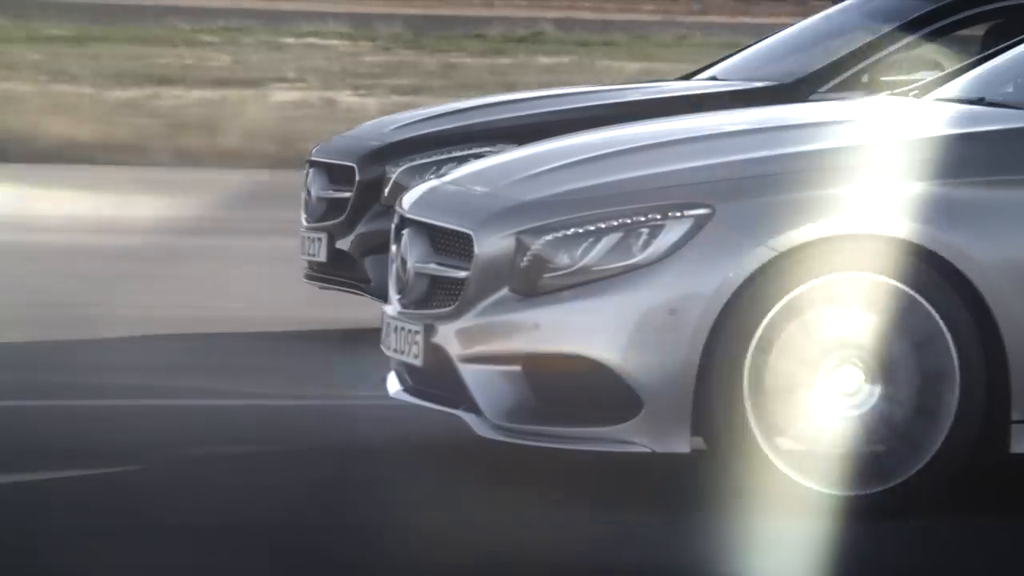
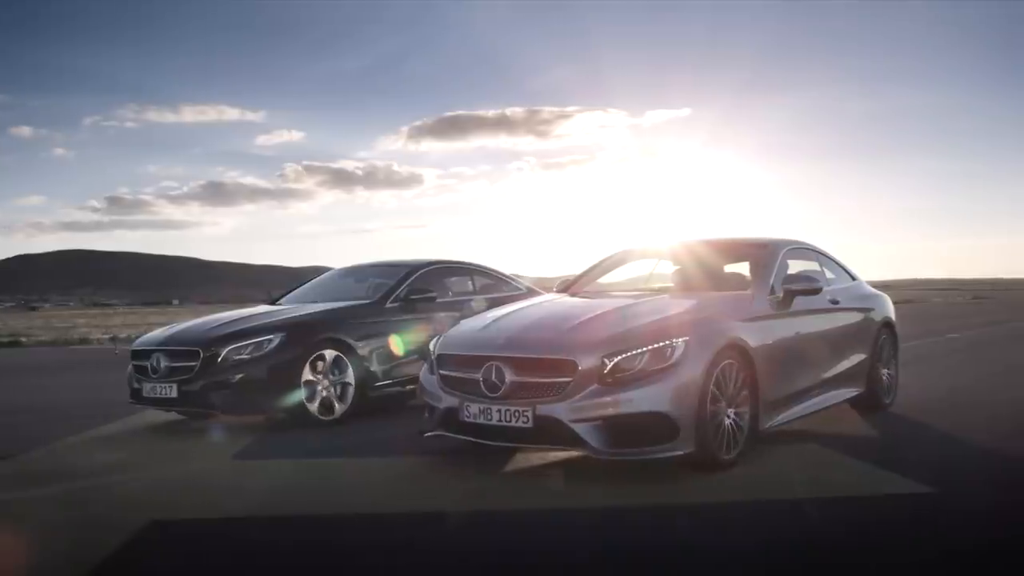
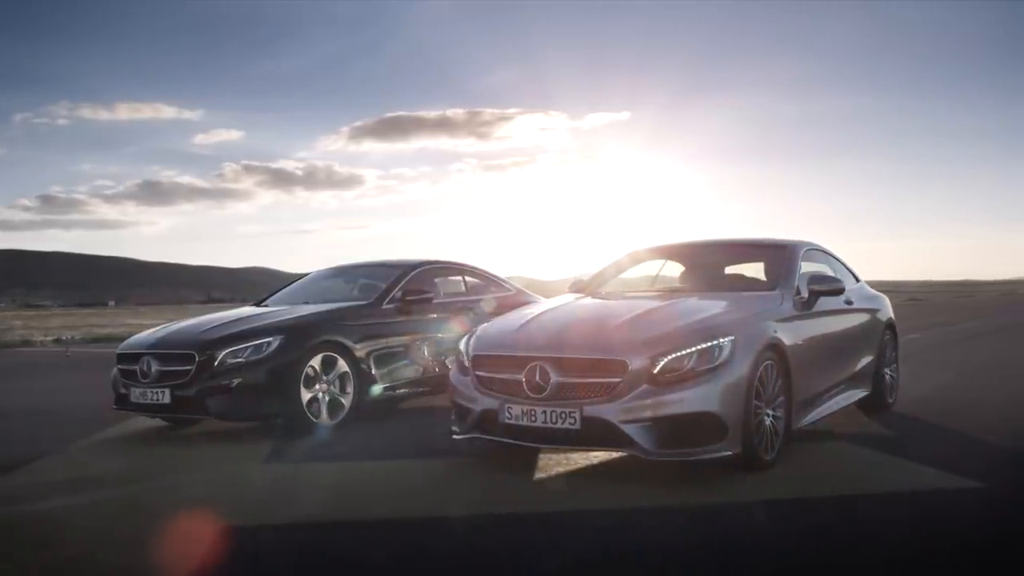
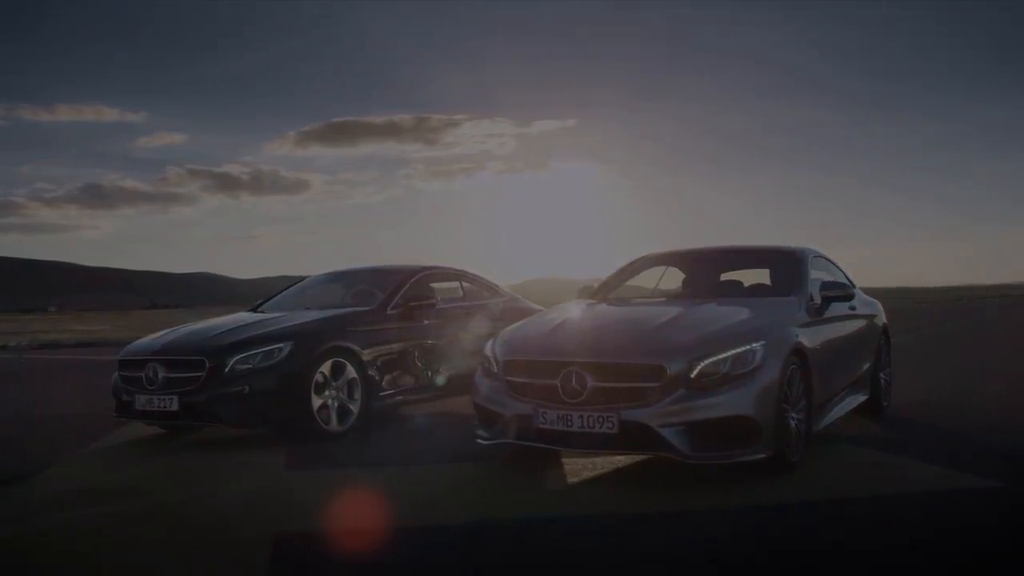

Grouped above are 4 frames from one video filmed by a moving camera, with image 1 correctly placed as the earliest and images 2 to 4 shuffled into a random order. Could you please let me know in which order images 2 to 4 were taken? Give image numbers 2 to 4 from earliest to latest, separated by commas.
2, 3, 4
